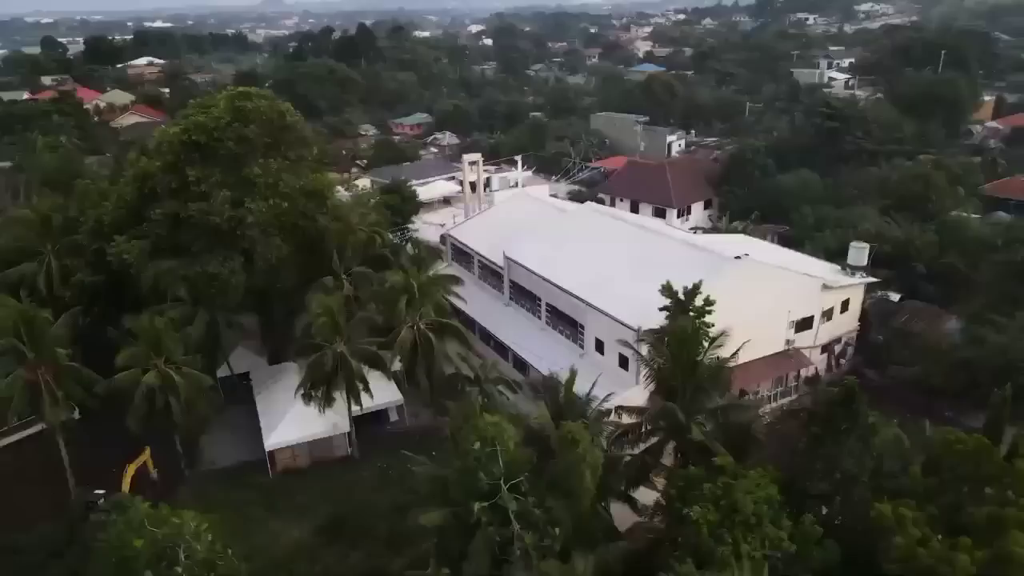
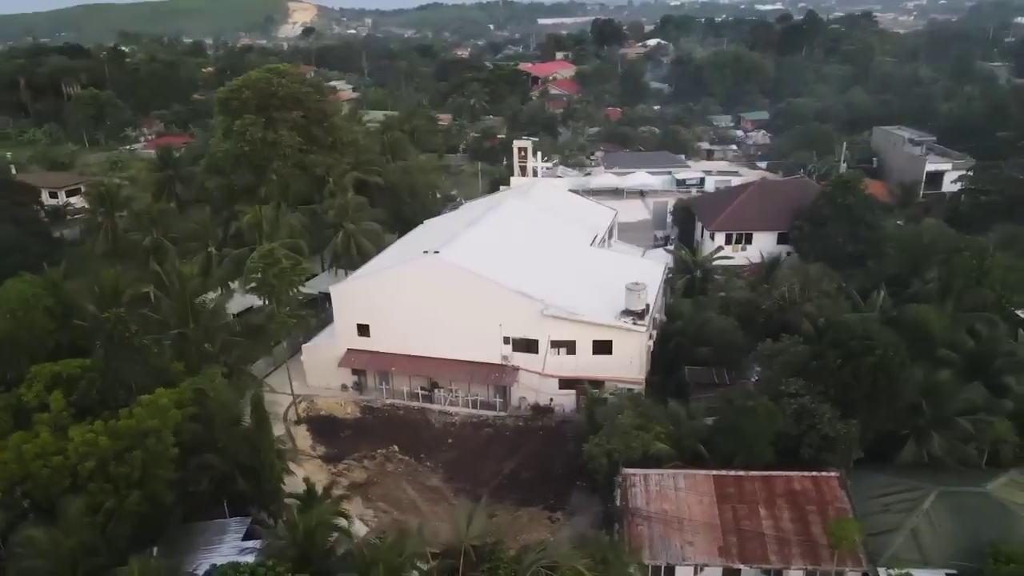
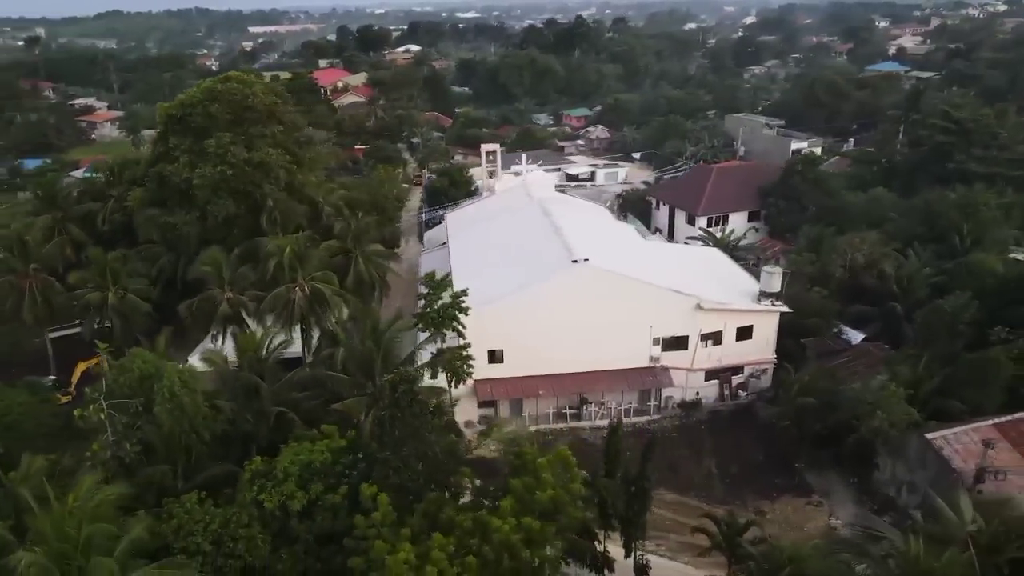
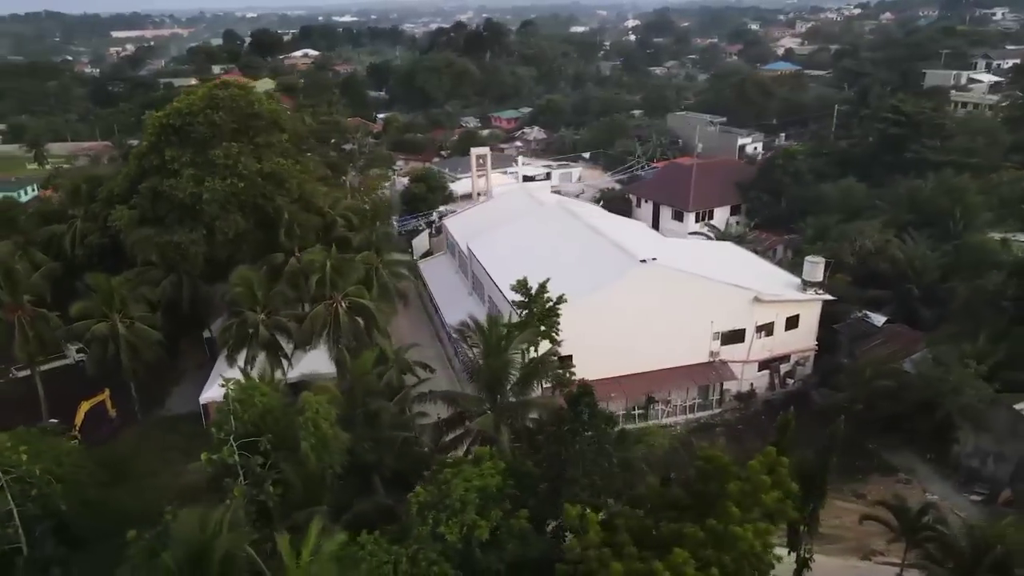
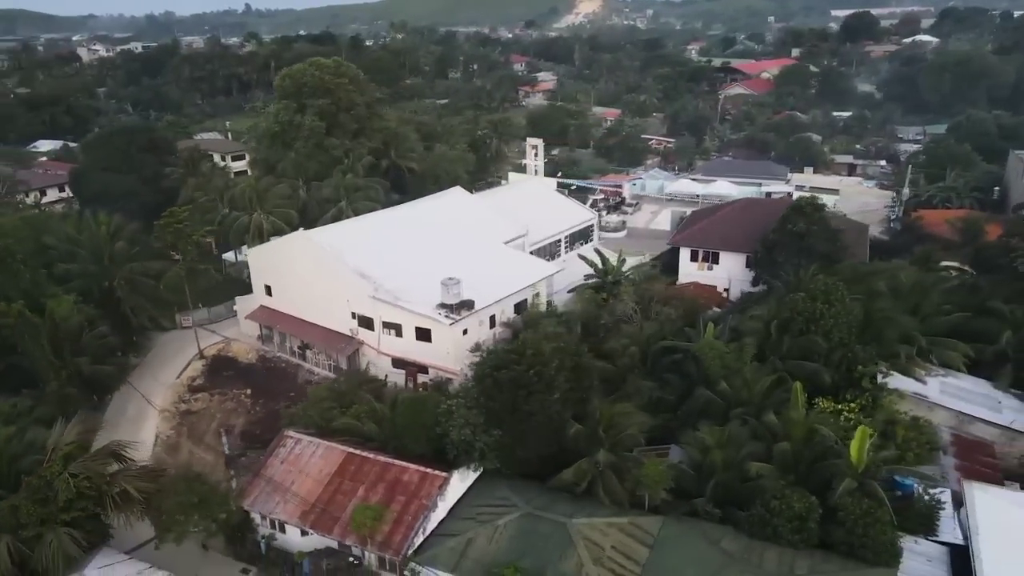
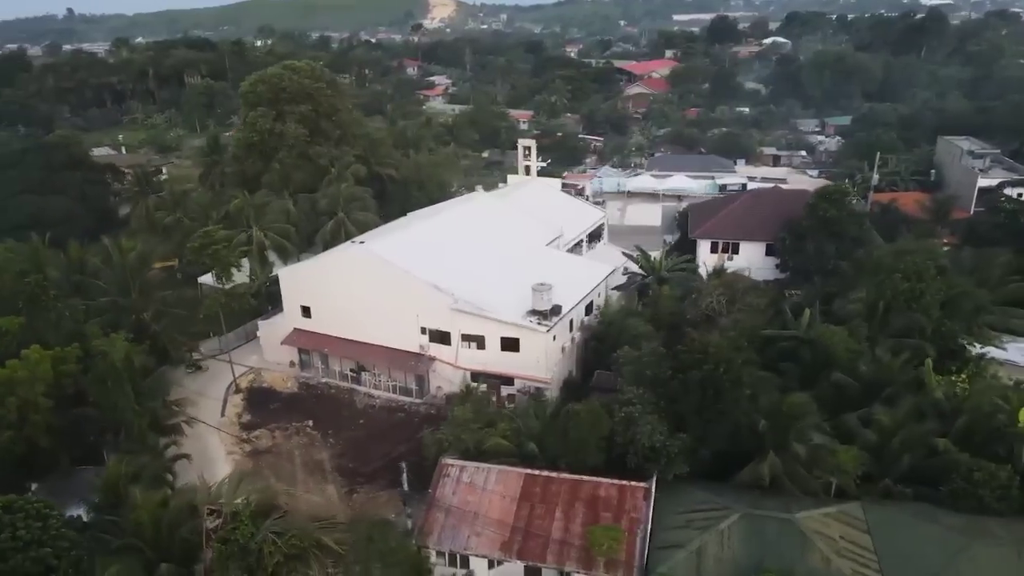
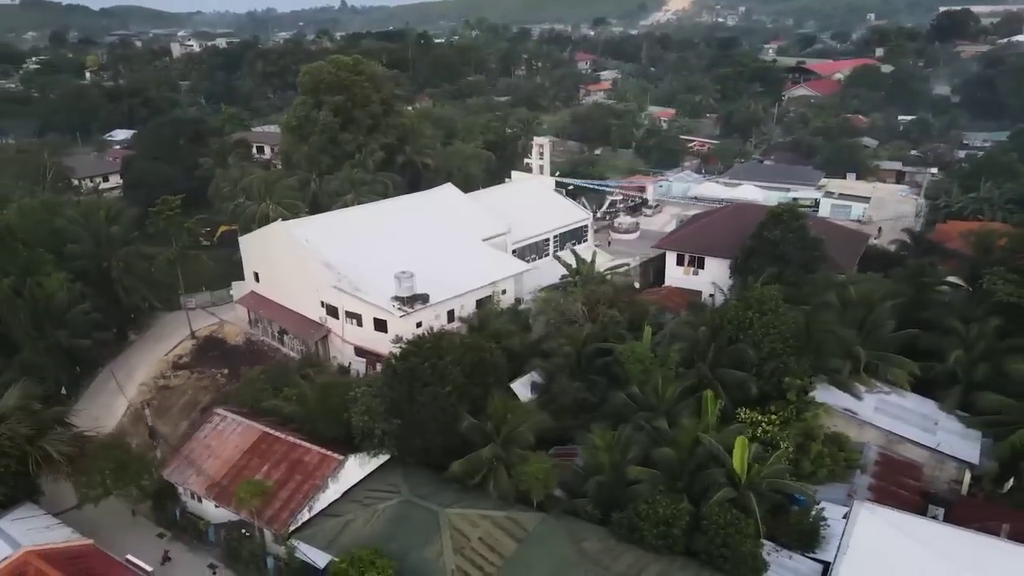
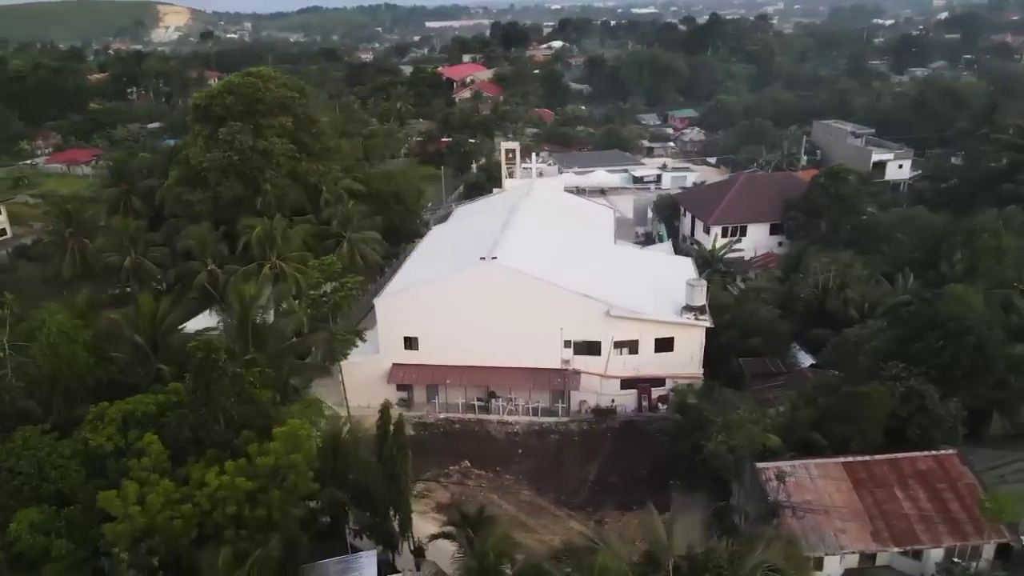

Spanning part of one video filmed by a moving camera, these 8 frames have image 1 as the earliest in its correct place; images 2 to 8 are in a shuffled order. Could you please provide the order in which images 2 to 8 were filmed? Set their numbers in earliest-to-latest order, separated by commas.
4, 3, 8, 2, 6, 5, 7
